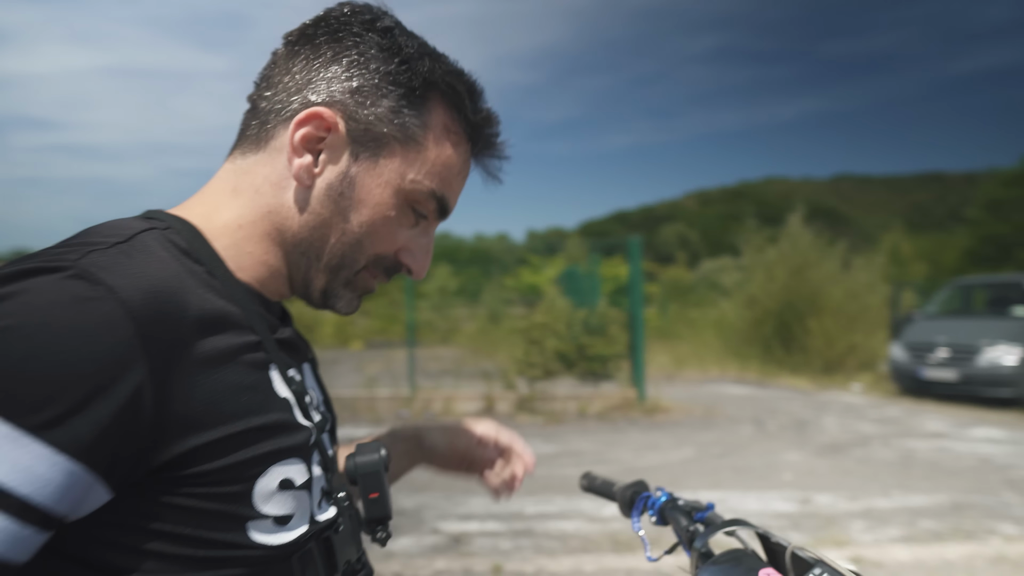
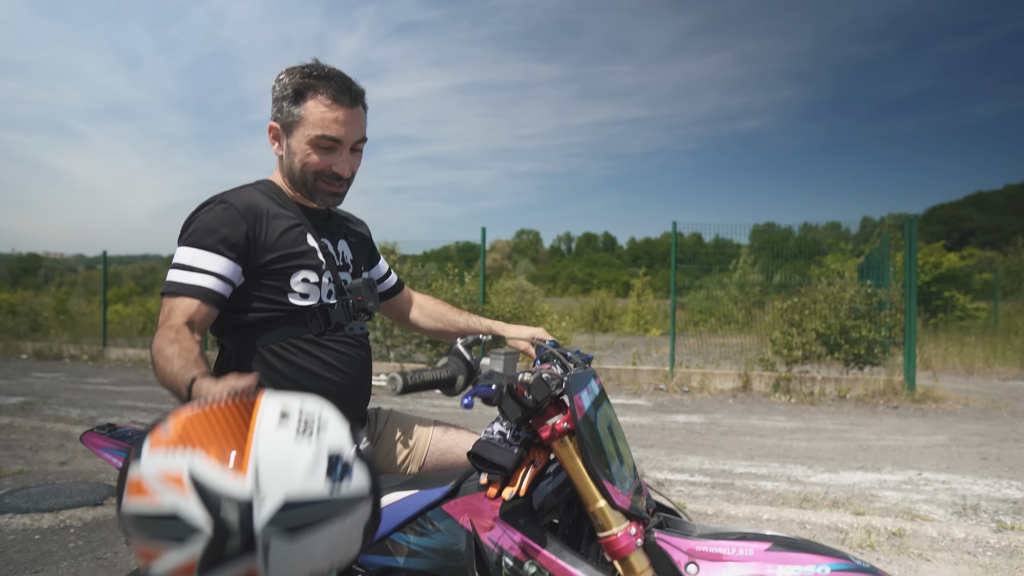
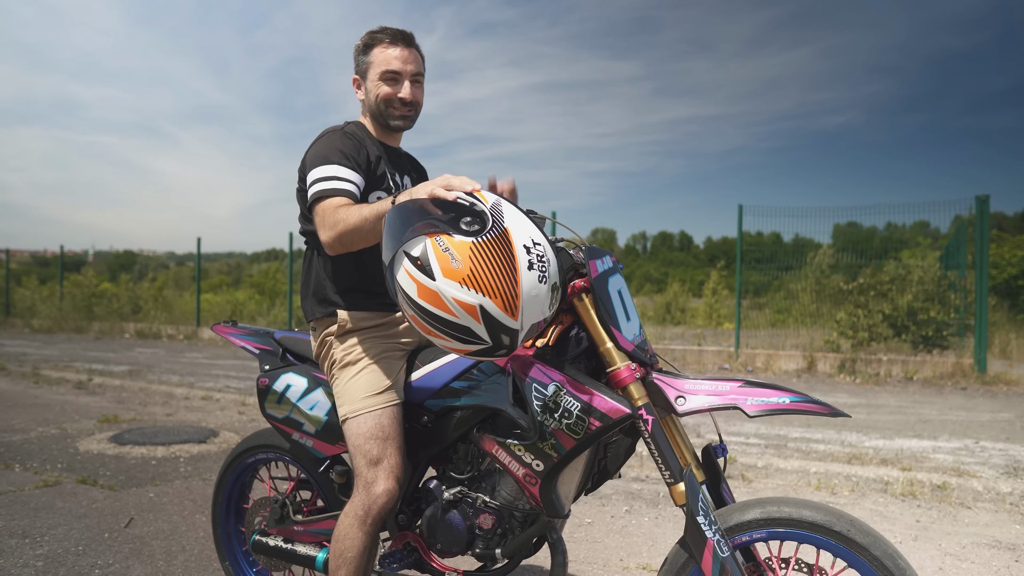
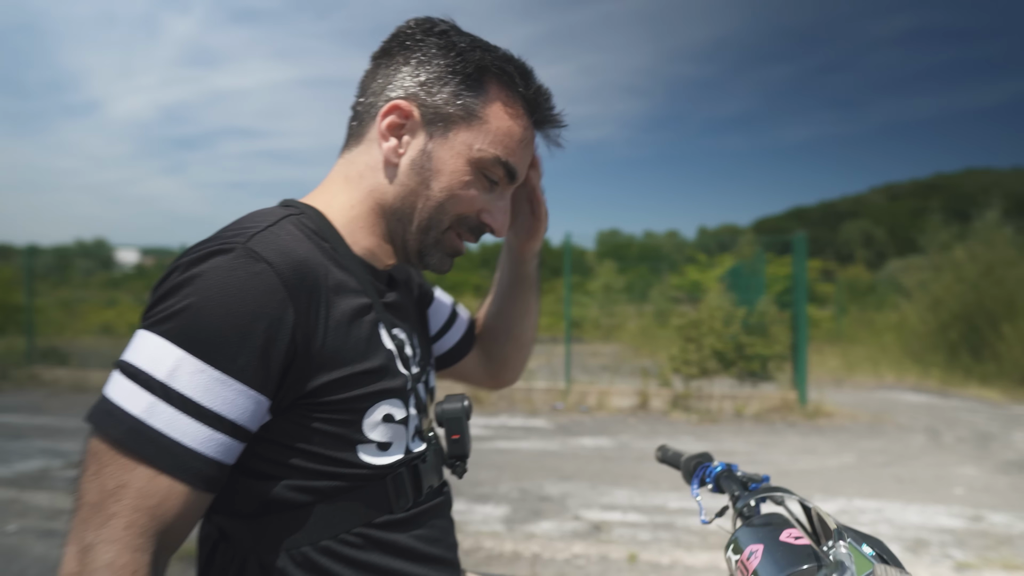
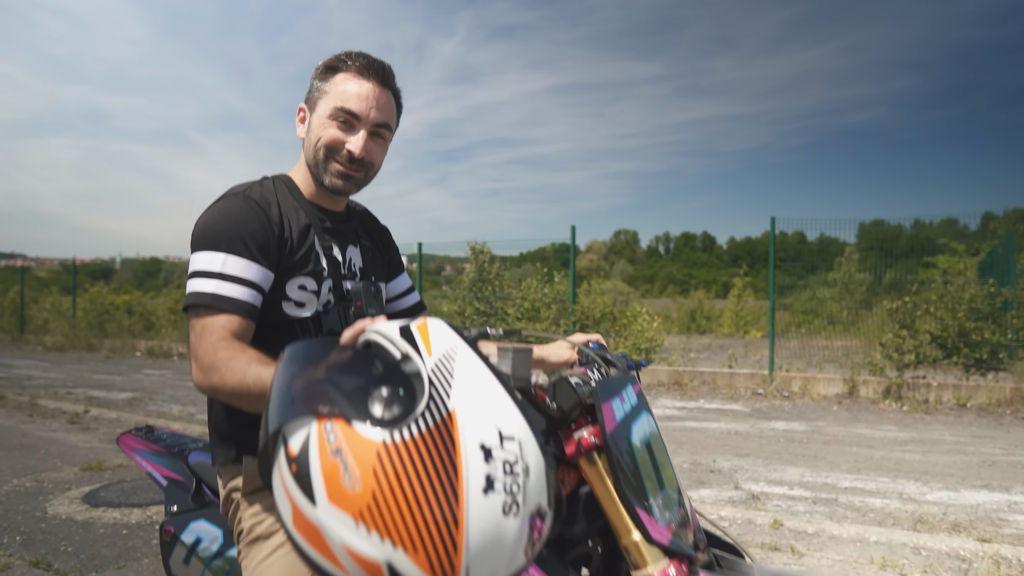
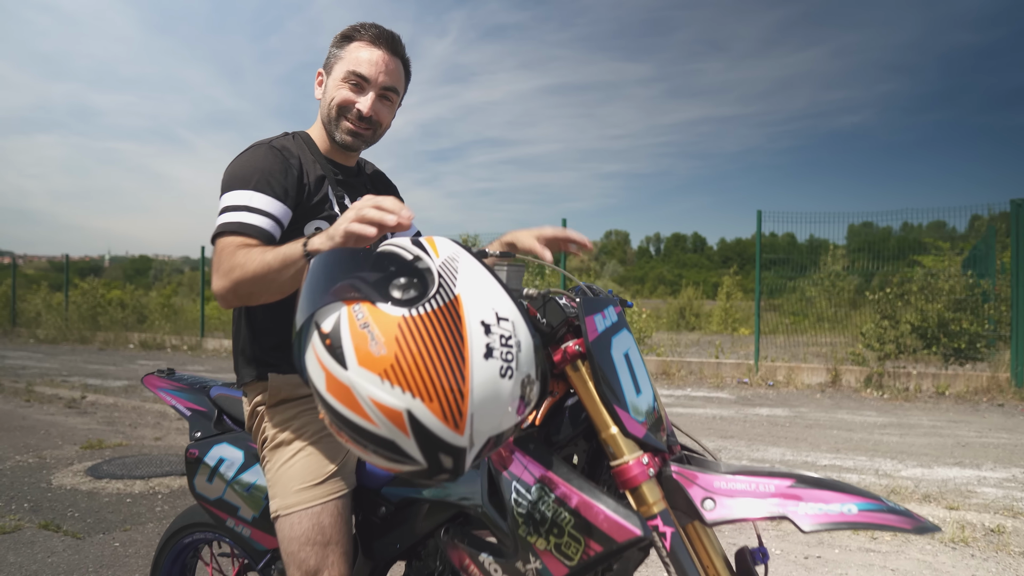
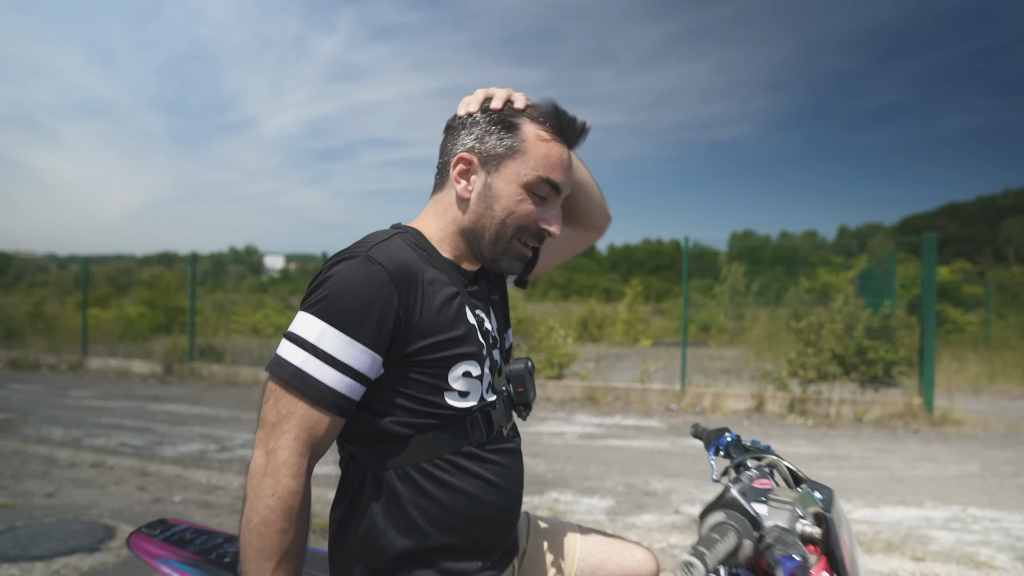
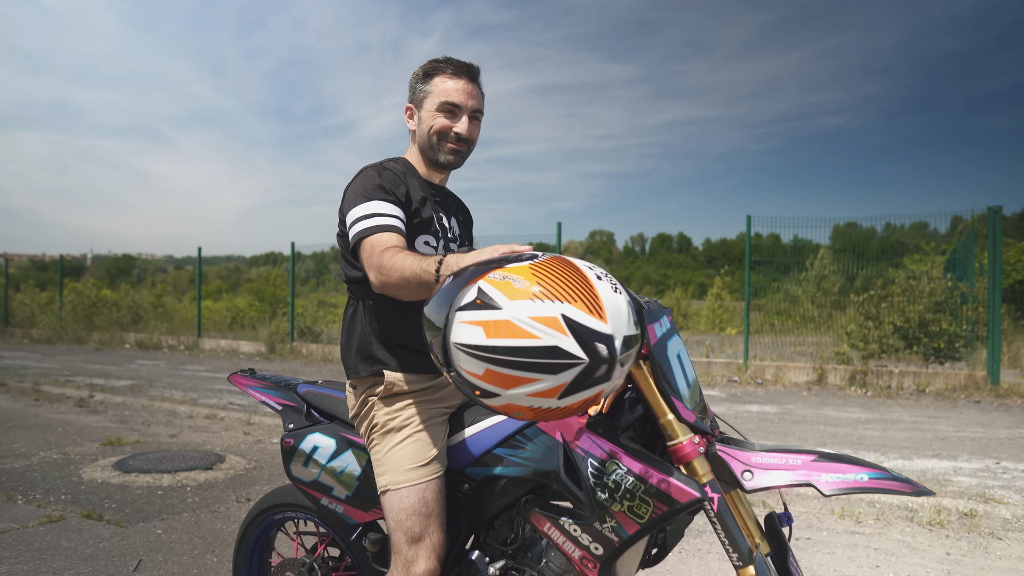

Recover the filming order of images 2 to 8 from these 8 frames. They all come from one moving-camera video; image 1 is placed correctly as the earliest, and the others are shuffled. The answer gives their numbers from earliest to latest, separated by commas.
4, 7, 2, 8, 3, 6, 5
